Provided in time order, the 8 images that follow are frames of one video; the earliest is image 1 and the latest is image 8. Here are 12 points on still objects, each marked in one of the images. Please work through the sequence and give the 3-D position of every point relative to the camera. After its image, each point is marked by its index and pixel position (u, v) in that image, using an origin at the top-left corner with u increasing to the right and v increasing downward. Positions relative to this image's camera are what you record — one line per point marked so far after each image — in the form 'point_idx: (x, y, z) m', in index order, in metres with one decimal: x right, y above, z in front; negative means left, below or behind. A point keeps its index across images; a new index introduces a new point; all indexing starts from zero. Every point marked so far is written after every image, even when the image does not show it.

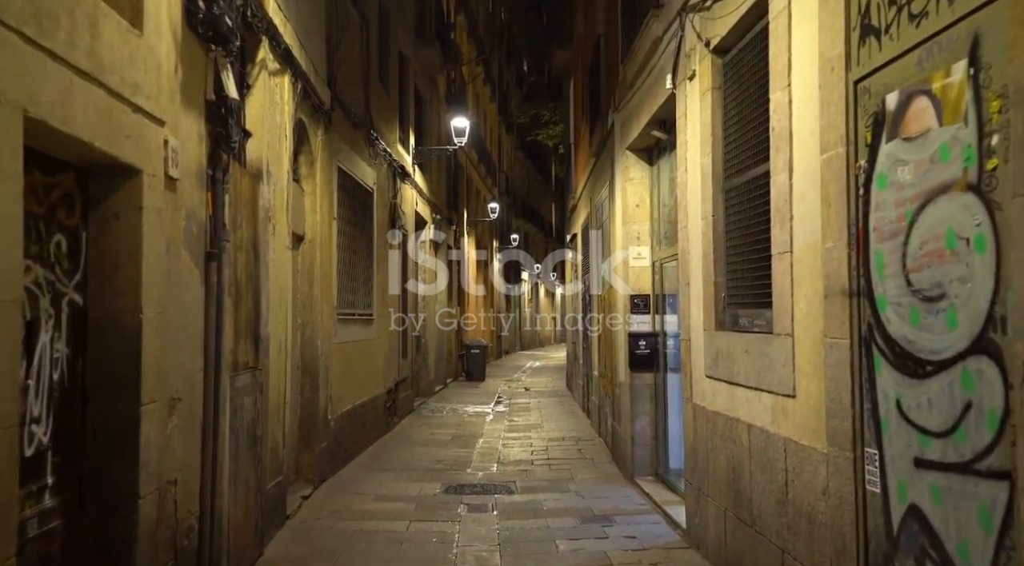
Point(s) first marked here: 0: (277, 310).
0: (-1.8, -0.2, +6.2) m
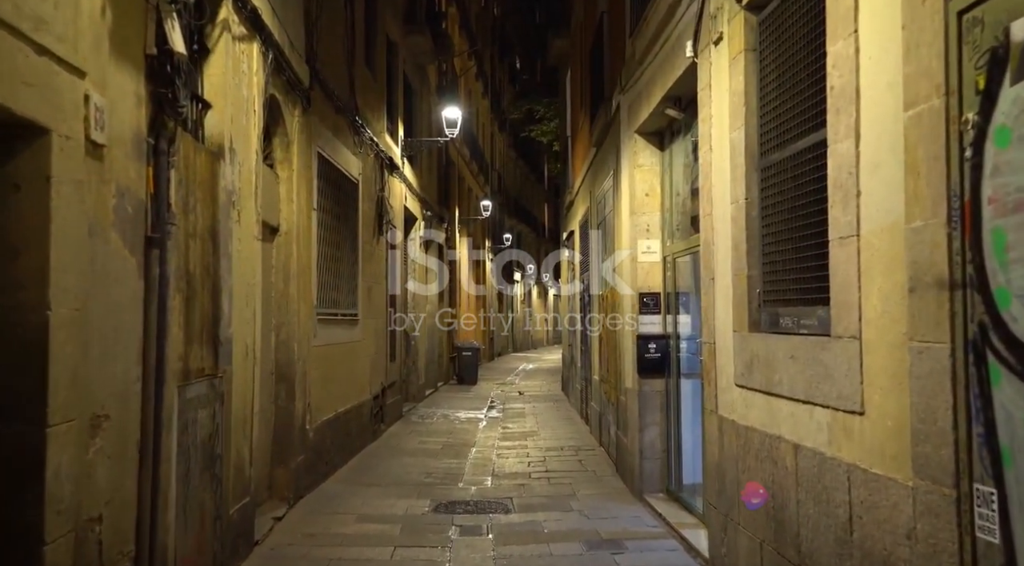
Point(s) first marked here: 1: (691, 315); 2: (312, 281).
0: (-1.9, -0.2, +5.5) m
1: (+1.5, -0.3, +6.6) m
2: (-2.0, 0.0, +7.8) m
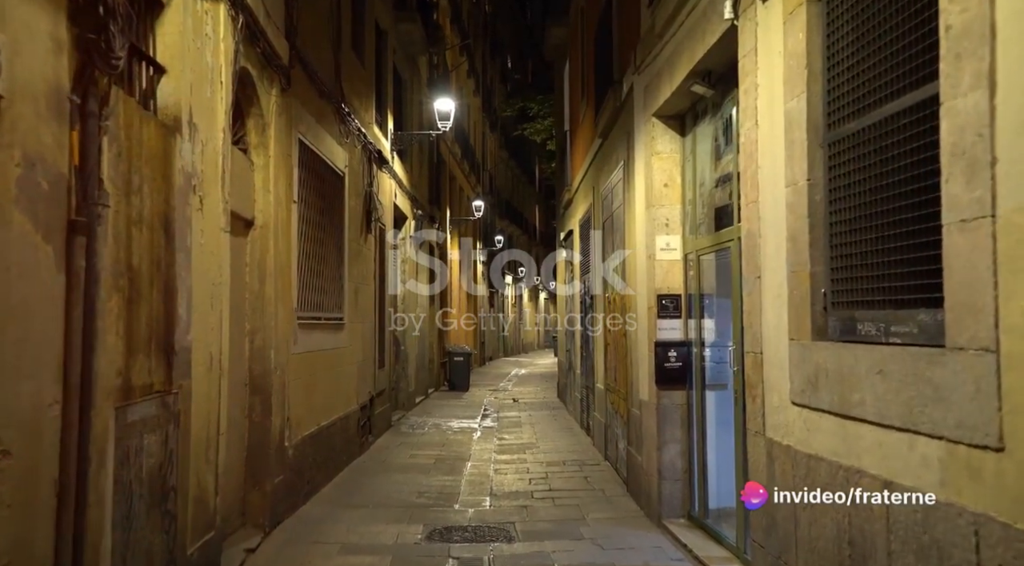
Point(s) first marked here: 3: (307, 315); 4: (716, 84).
0: (-1.8, -0.2, +4.7) m
1: (+1.5, -0.3, +5.9) m
2: (-2.0, 0.0, +7.0) m
3: (-2.0, -0.3, +7.8) m
4: (+1.4, +1.4, +5.5) m
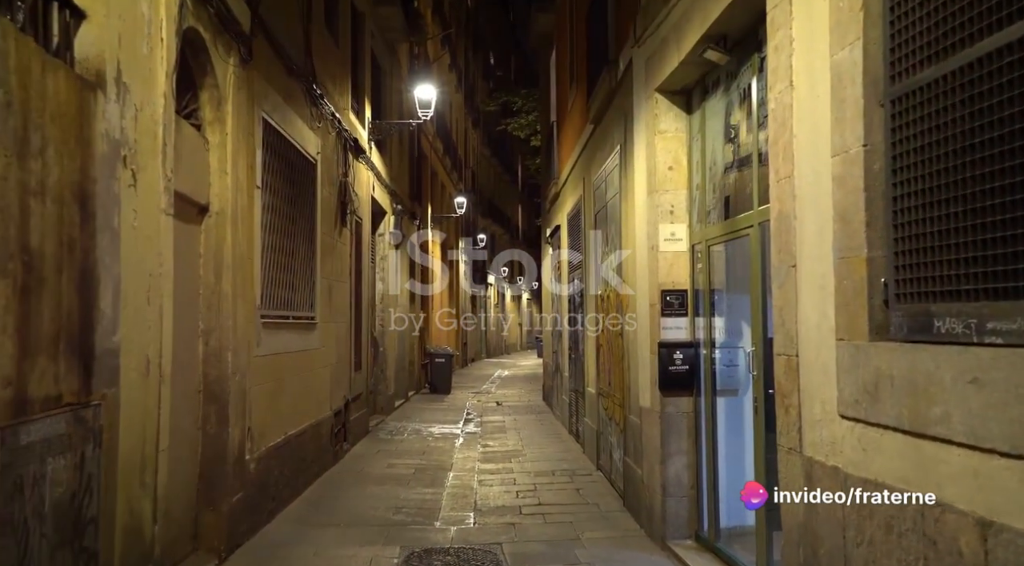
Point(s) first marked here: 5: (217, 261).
0: (-1.9, -0.1, +4.0) m
1: (+1.5, -0.2, +5.3) m
2: (-2.1, +0.1, +6.3) m
3: (-2.1, -0.3, +7.1) m
4: (+1.3, +1.4, +4.9) m
5: (-2.1, +0.2, +5.8) m
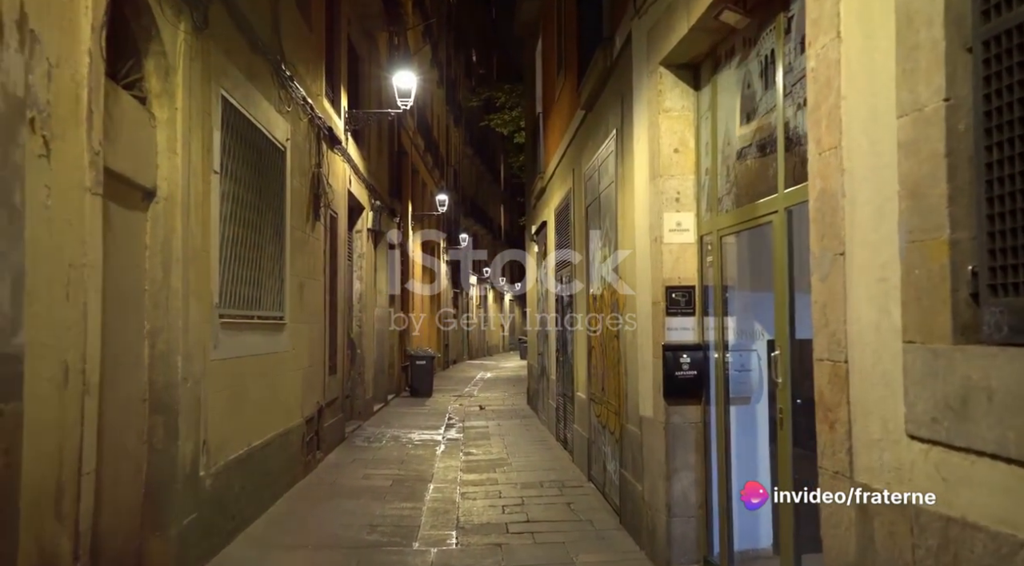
0: (-1.9, -0.1, +3.3) m
1: (+1.4, -0.2, +4.7) m
2: (-2.2, +0.1, +5.6) m
3: (-2.3, -0.2, +6.4) m
4: (+1.3, +1.5, +4.3) m
5: (-2.2, +0.2, +5.1) m
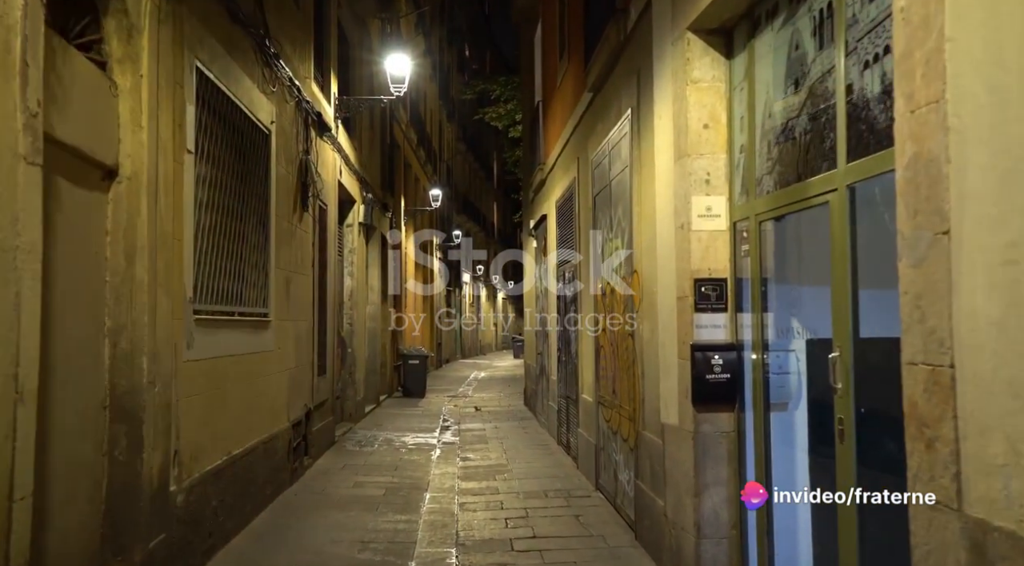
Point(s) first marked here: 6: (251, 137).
0: (-1.8, 0.0, +2.7) m
1: (+1.5, -0.1, +4.1) m
2: (-2.1, +0.1, +5.0) m
3: (-2.2, -0.2, +5.8) m
4: (+1.4, +1.5, +3.7) m
5: (-2.2, +0.2, +4.5) m
6: (-2.3, +1.3, +7.0) m
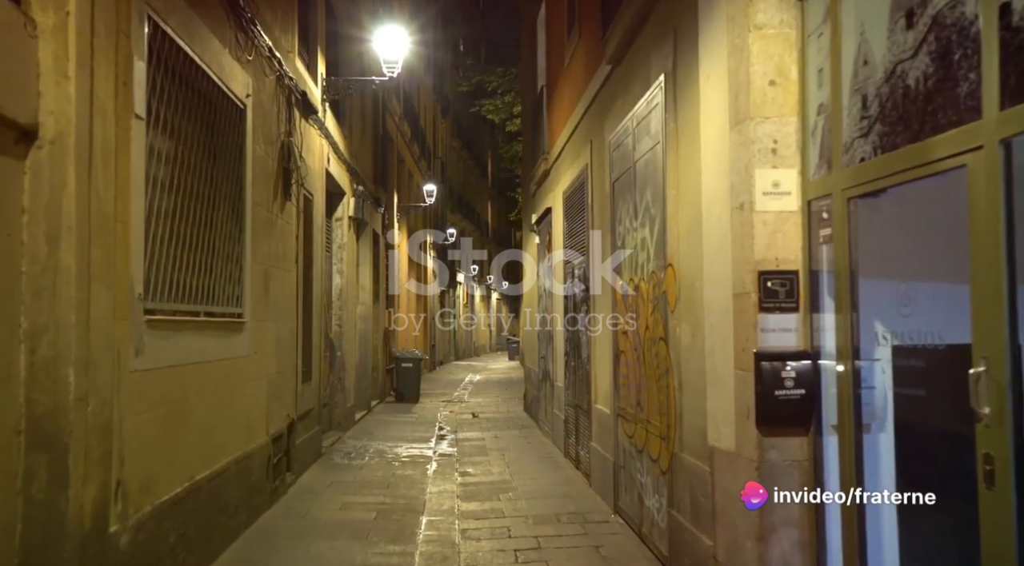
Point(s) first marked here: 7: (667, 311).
0: (-1.7, 0.0, +1.8) m
1: (+1.6, -0.1, +3.2) m
2: (-2.0, +0.2, +4.1) m
3: (-2.1, -0.2, +4.9) m
4: (+1.5, +1.5, +2.8) m
5: (-2.1, +0.3, +3.6) m
6: (-2.2, +1.3, +6.1) m
7: (+1.0, -0.2, +5.3) m
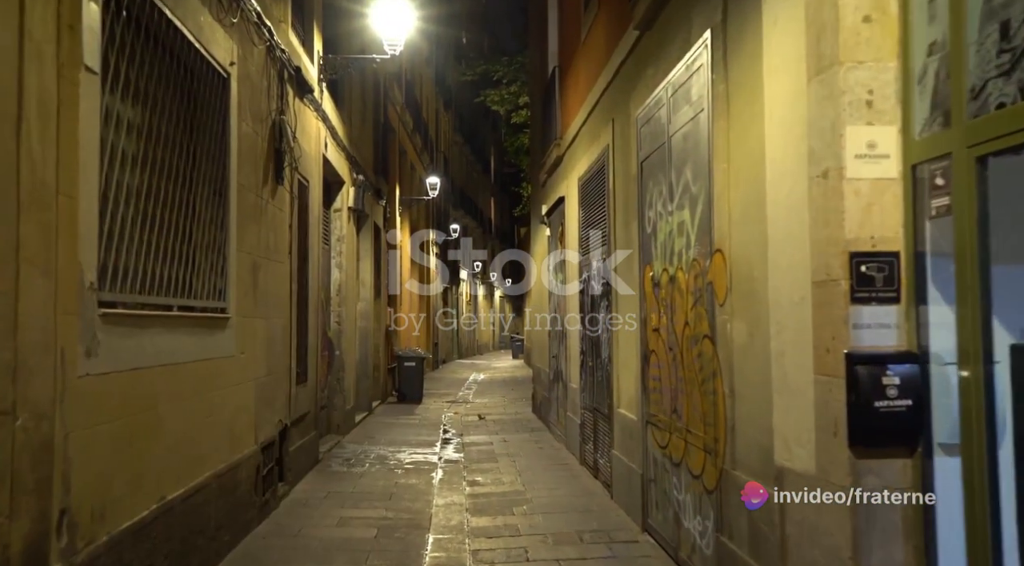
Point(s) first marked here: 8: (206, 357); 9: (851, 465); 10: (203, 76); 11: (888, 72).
0: (-1.6, 0.0, +1.1) m
1: (+1.7, -0.1, +2.5) m
2: (-1.9, +0.2, +3.4) m
3: (-2.0, -0.1, +4.2) m
4: (+1.6, +1.6, +2.1) m
5: (-1.9, +0.3, +2.8) m
6: (-2.1, +1.4, +5.3) m
7: (+1.2, -0.1, +4.5) m
8: (-2.0, -0.5, +5.2) m
9: (+1.3, -0.7, +3.0) m
10: (-2.1, +1.4, +5.4) m
11: (+1.4, +0.8, +3.0) m
